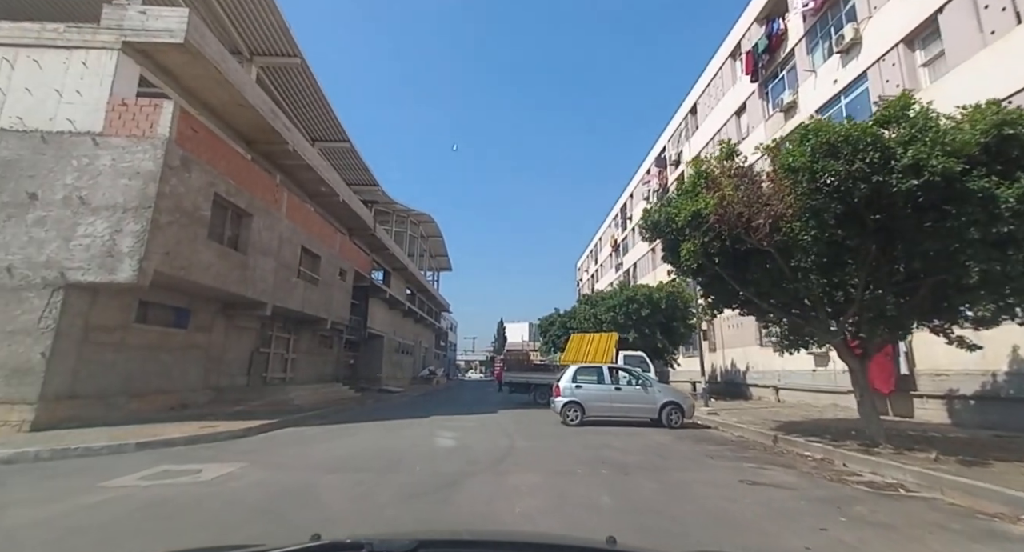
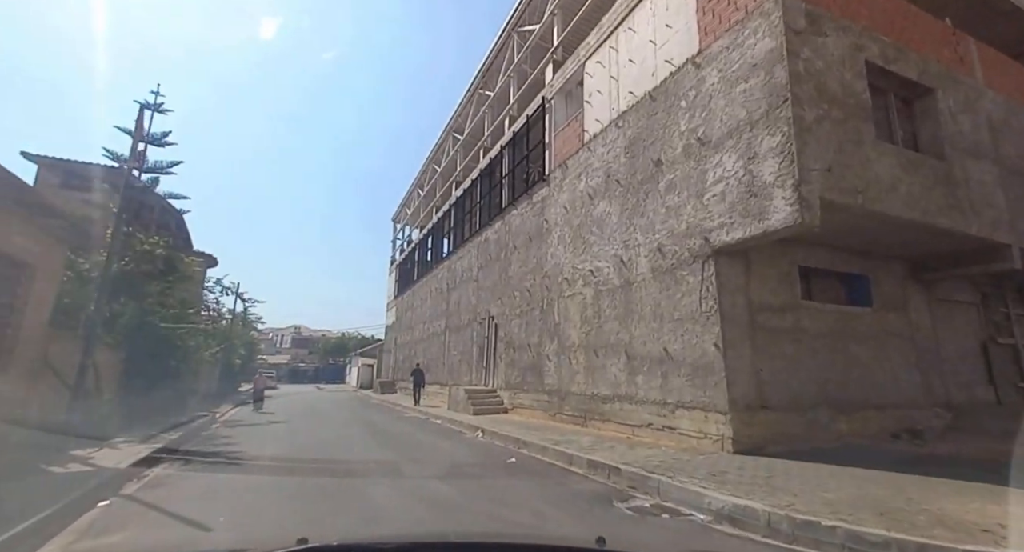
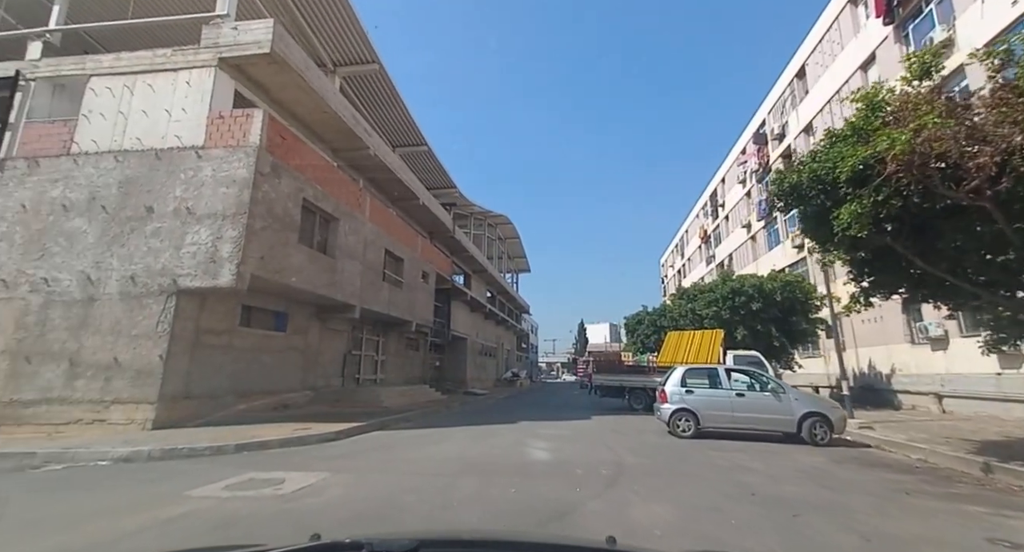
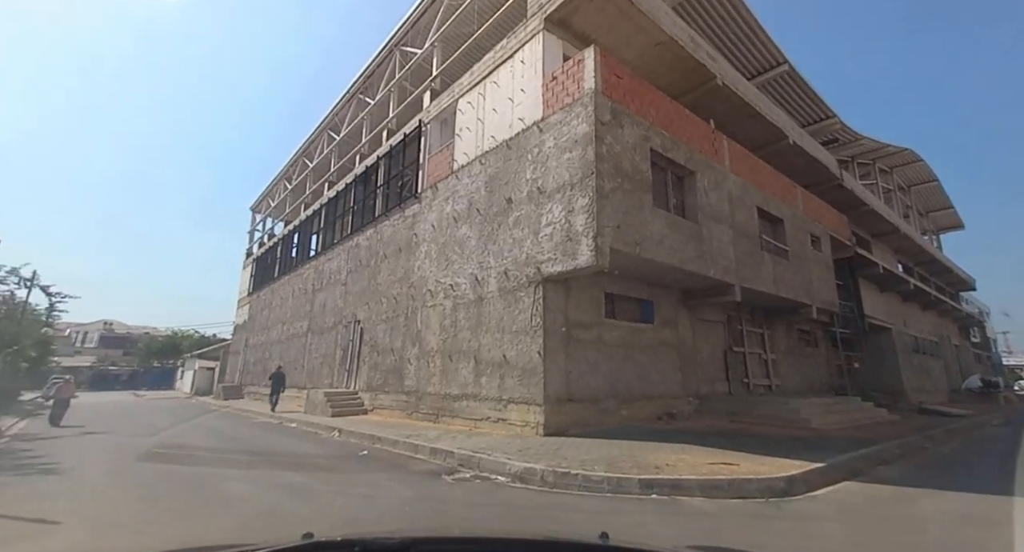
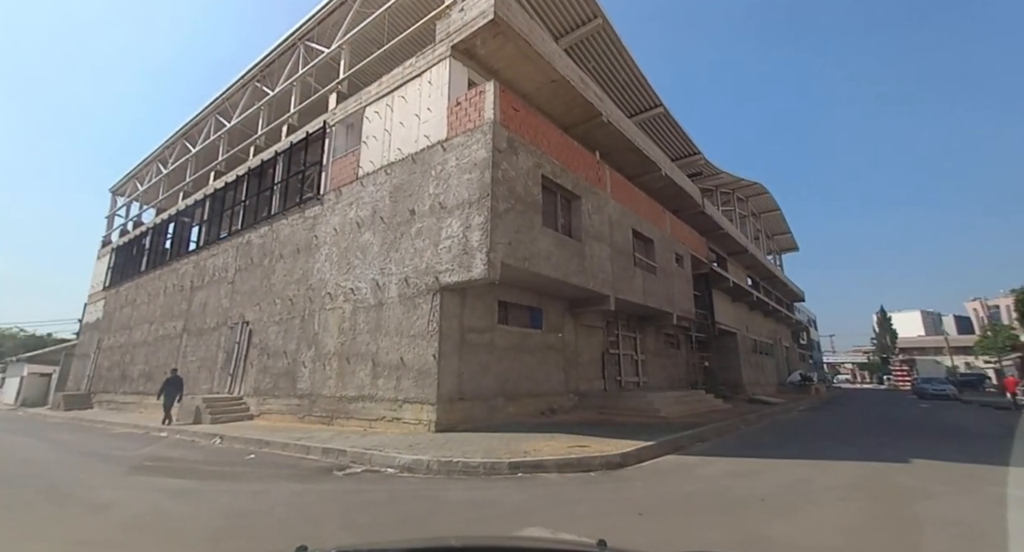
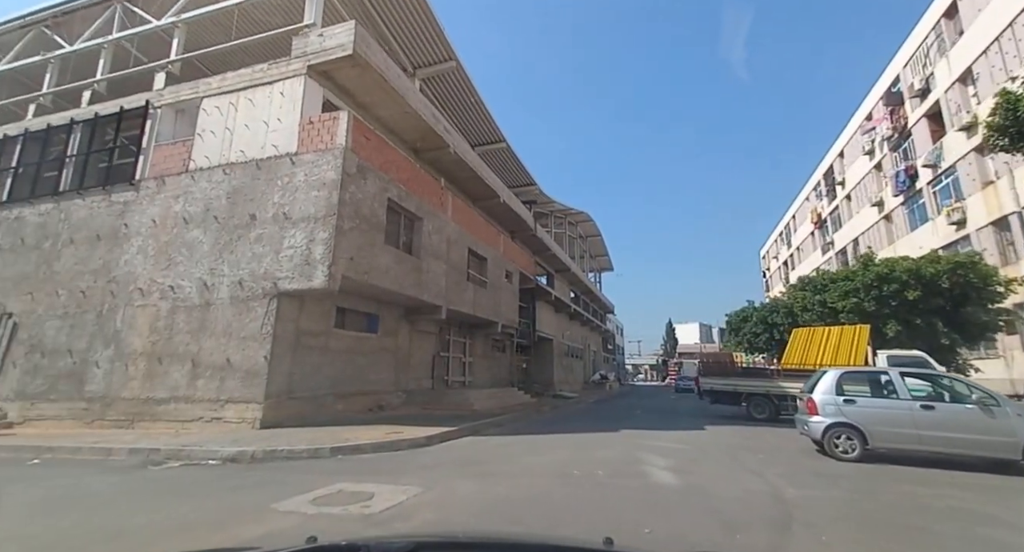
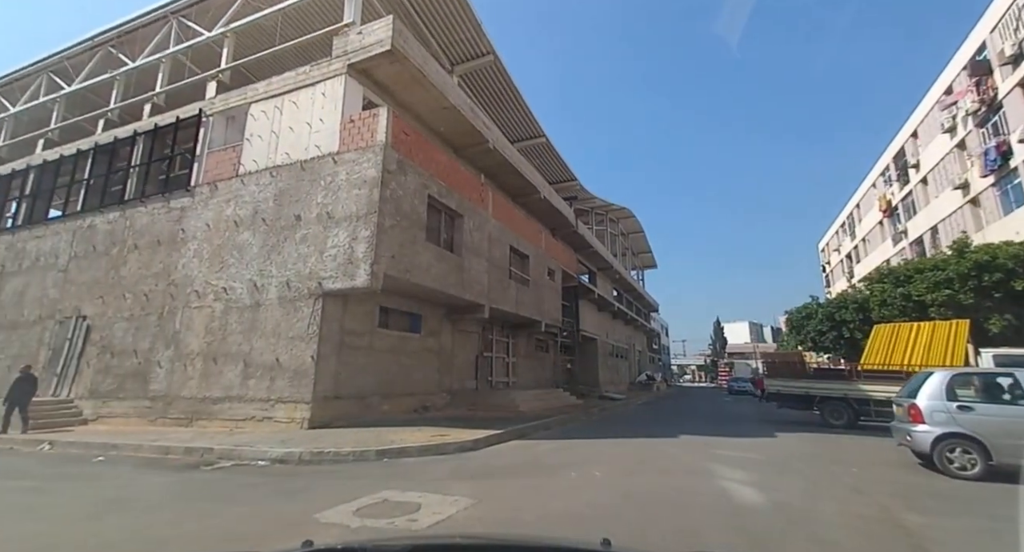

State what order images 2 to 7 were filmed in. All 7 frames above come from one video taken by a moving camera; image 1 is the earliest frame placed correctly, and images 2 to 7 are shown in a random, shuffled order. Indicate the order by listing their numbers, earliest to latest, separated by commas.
3, 6, 7, 5, 4, 2
